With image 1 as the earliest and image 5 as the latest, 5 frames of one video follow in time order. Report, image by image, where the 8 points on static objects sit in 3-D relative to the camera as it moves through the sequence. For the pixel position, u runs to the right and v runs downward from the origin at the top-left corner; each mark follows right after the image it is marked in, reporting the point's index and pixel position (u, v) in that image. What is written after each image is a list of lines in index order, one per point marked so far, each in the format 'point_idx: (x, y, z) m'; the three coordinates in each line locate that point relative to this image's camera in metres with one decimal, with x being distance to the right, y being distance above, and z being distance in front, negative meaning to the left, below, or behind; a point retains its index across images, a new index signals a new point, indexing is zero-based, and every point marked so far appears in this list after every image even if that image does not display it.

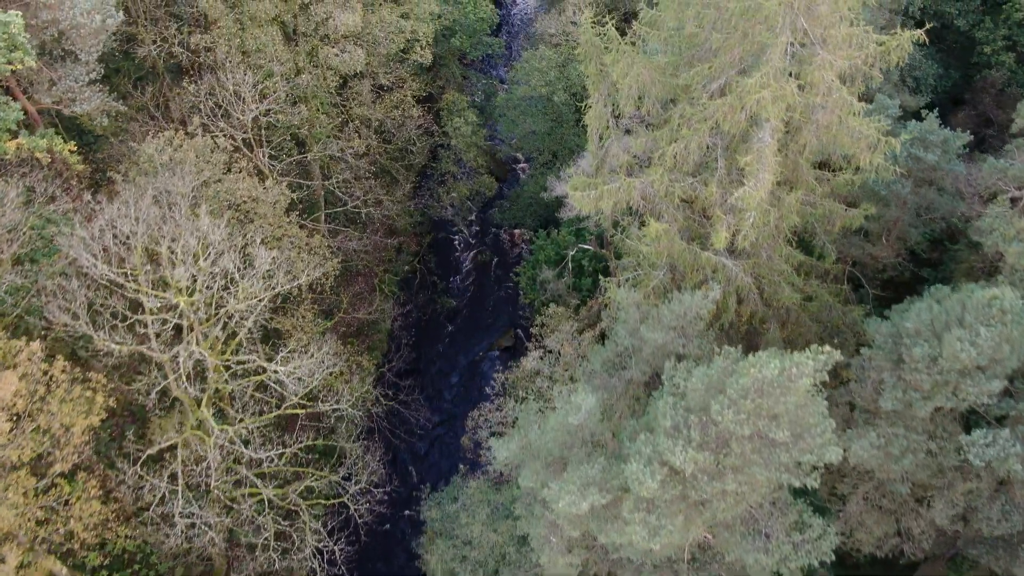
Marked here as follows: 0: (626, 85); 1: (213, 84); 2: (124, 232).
0: (+1.9, +3.4, +12.7) m
1: (-6.5, +4.4, +16.9) m
2: (-6.0, +0.9, +12.1) m
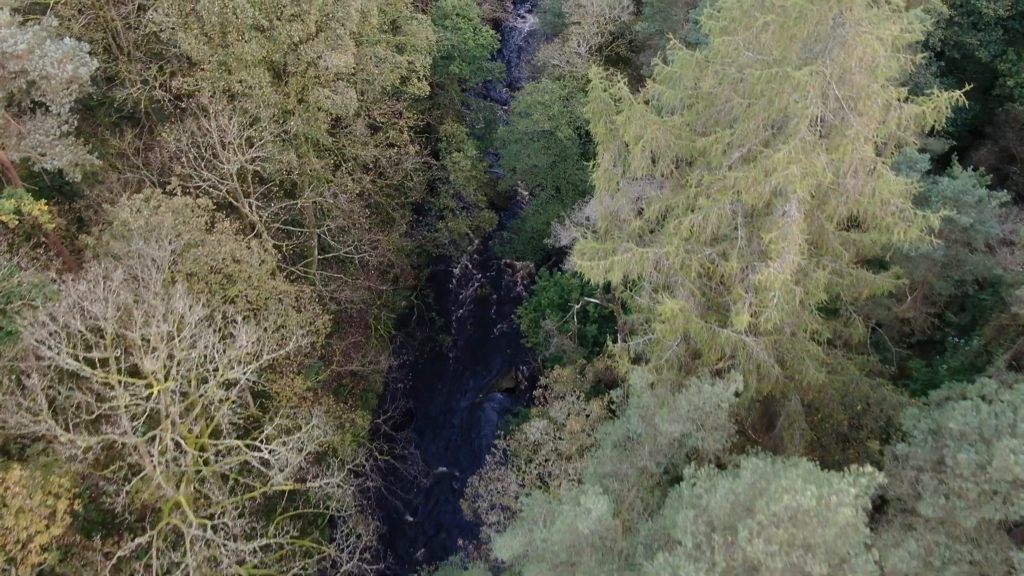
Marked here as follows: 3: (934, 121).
0: (+1.9, +2.1, +11.7) m
1: (-6.5, +3.2, +15.9) m
2: (-6.0, -0.4, +11.1) m
3: (+6.0, +2.4, +10.9) m
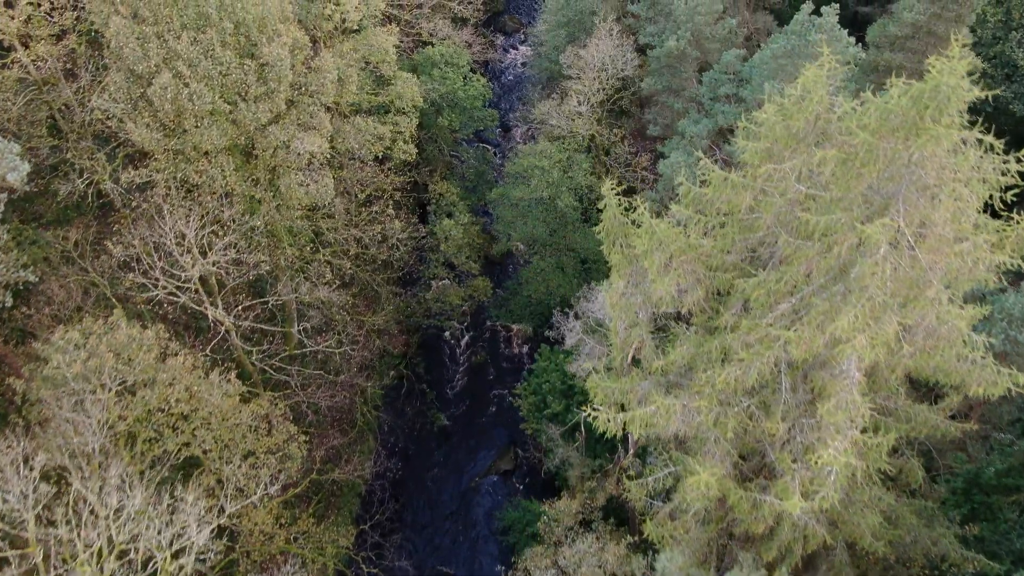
0: (+1.9, +0.1, +9.8) m
1: (-6.5, +1.0, +13.9) m
2: (-5.9, -2.6, +9.2) m
3: (+6.0, +0.4, +9.1) m
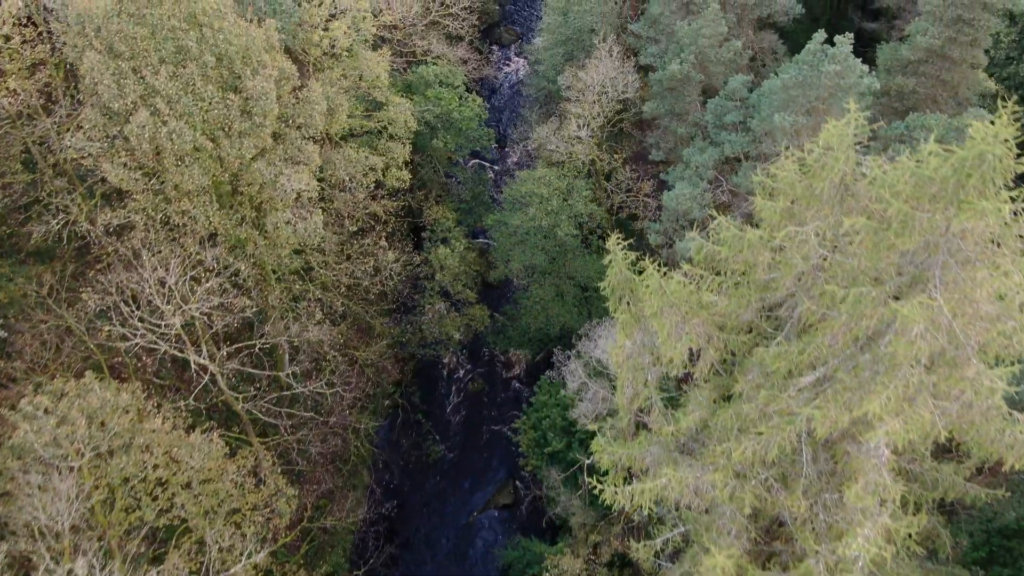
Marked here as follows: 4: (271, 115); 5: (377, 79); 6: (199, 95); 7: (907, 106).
0: (+1.9, -0.7, +9.1) m
1: (-6.5, +0.2, +13.2) m
2: (-5.9, -3.4, +8.4) m
3: (+6.0, -0.4, +8.4) m
4: (-4.2, +3.0, +13.5) m
5: (-3.1, +4.8, +17.8) m
6: (-5.3, +3.2, +13.0) m
7: (+8.4, +3.9, +16.4) m
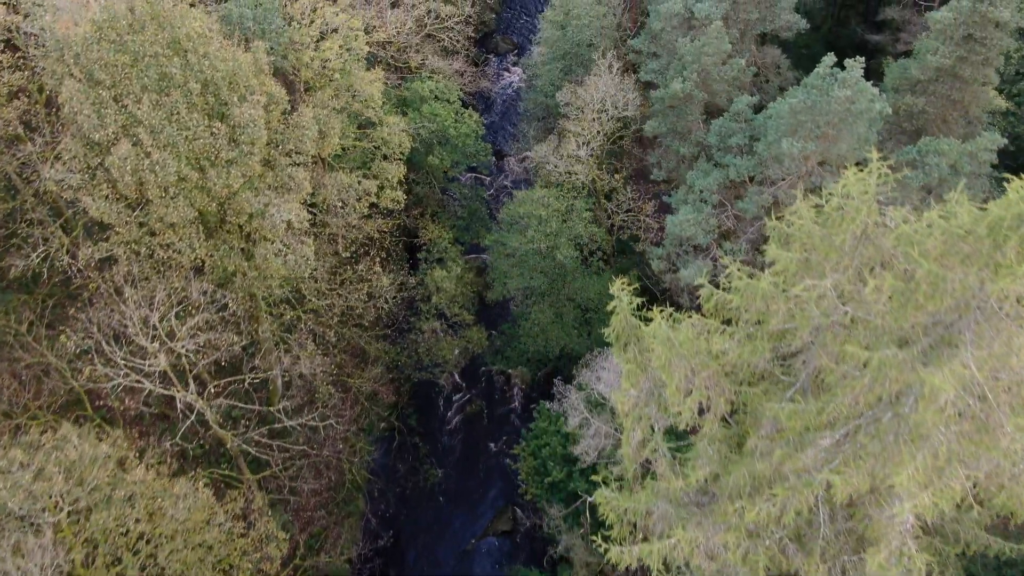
0: (+1.9, -1.3, +8.6) m
1: (-6.6, -0.4, +12.7) m
2: (-5.9, -4.0, +7.9) m
3: (+6.0, -0.9, +8.0) m
4: (-4.2, +2.4, +13.0) m
5: (-3.2, +4.2, +17.3) m
6: (-5.3, +2.6, +12.5) m
7: (+8.3, +3.3, +15.9) m
